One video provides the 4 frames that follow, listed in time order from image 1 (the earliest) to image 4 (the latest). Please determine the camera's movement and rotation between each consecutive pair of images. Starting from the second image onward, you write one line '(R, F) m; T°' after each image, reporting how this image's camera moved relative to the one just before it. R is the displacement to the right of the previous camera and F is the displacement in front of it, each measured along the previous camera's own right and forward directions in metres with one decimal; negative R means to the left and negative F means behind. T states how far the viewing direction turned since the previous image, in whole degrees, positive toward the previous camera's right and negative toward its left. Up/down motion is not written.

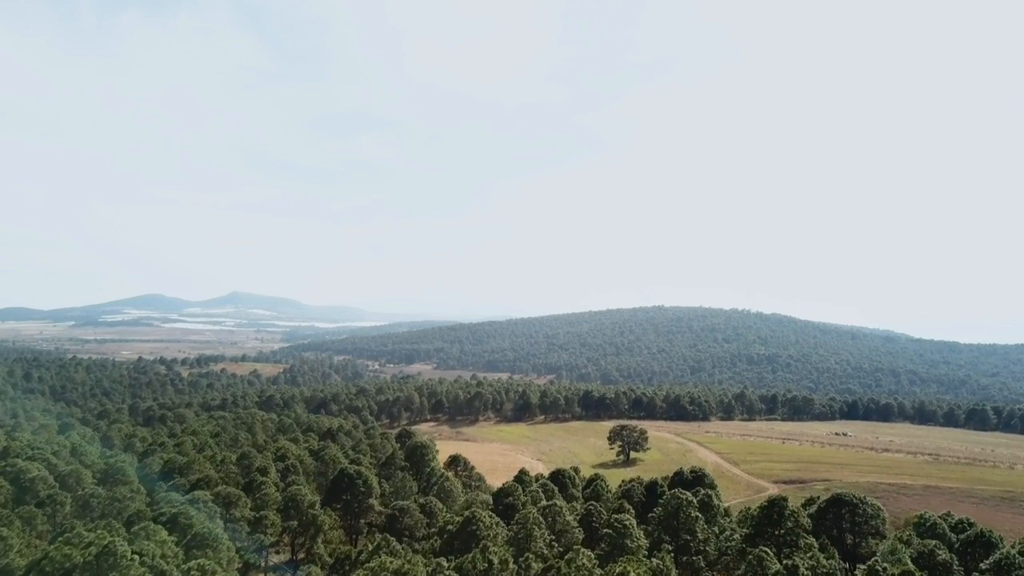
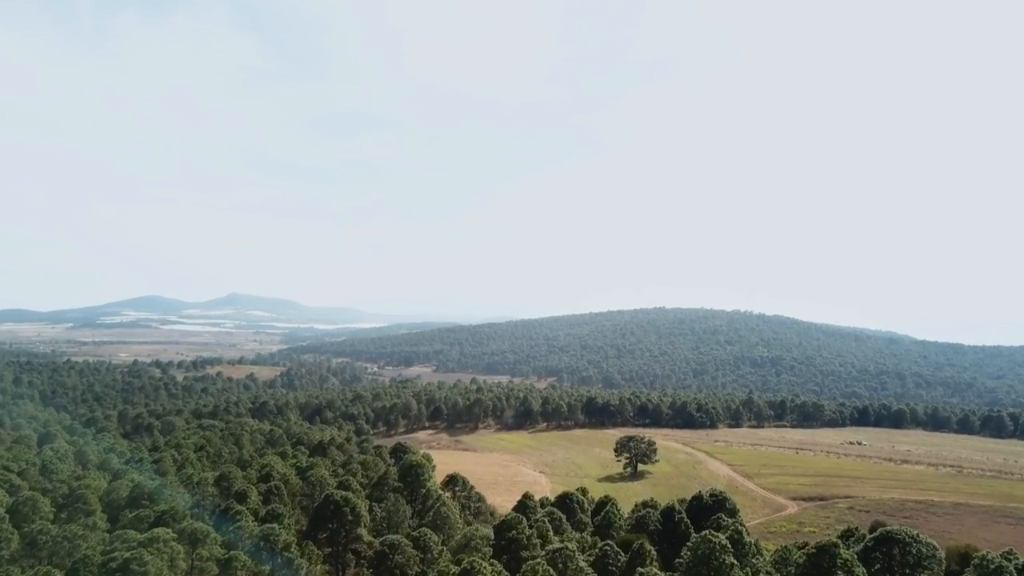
(-0.2, +3.3) m; 0°
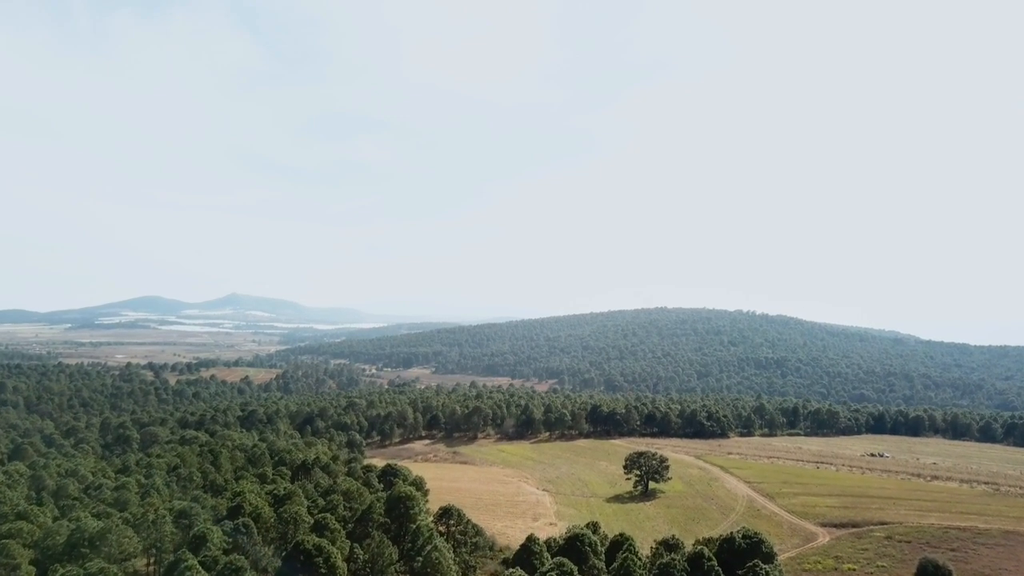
(-0.1, +4.9) m; 0°
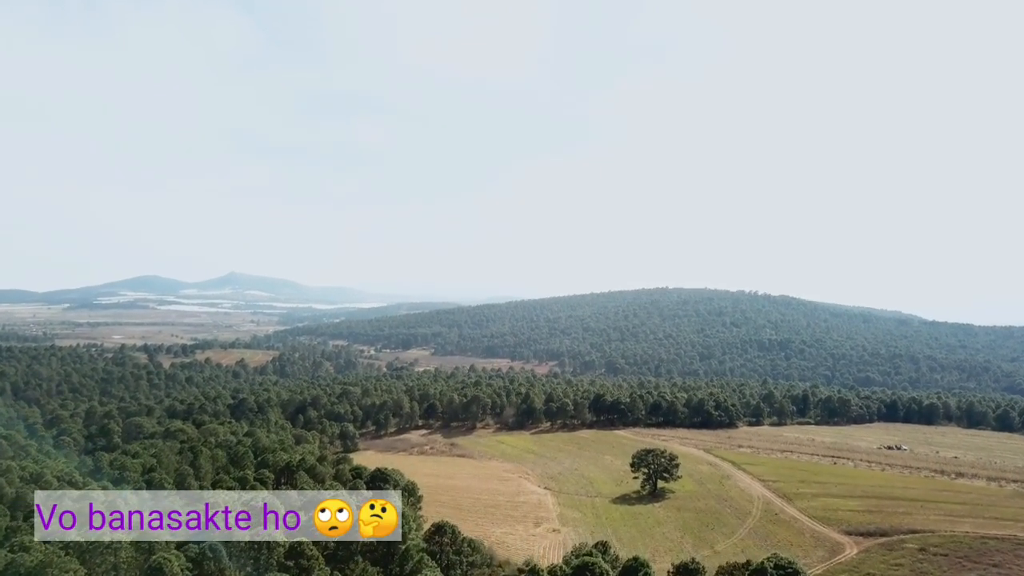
(-0.1, +4.4) m; 0°
